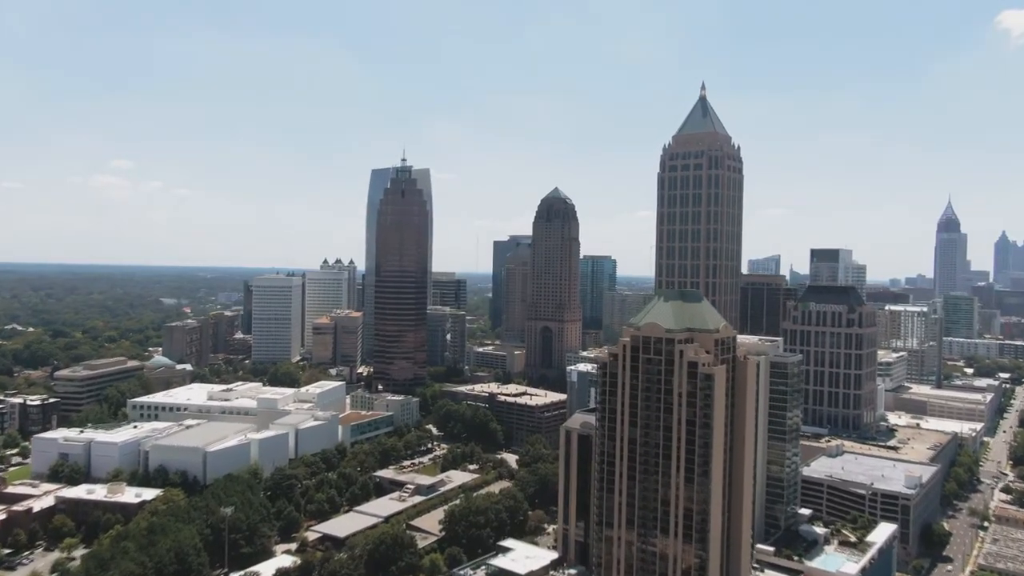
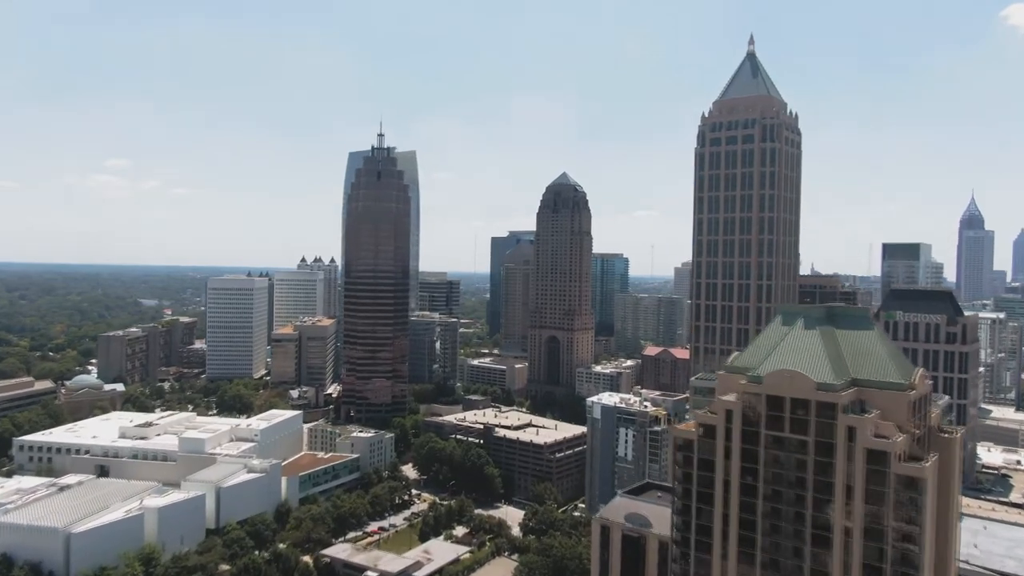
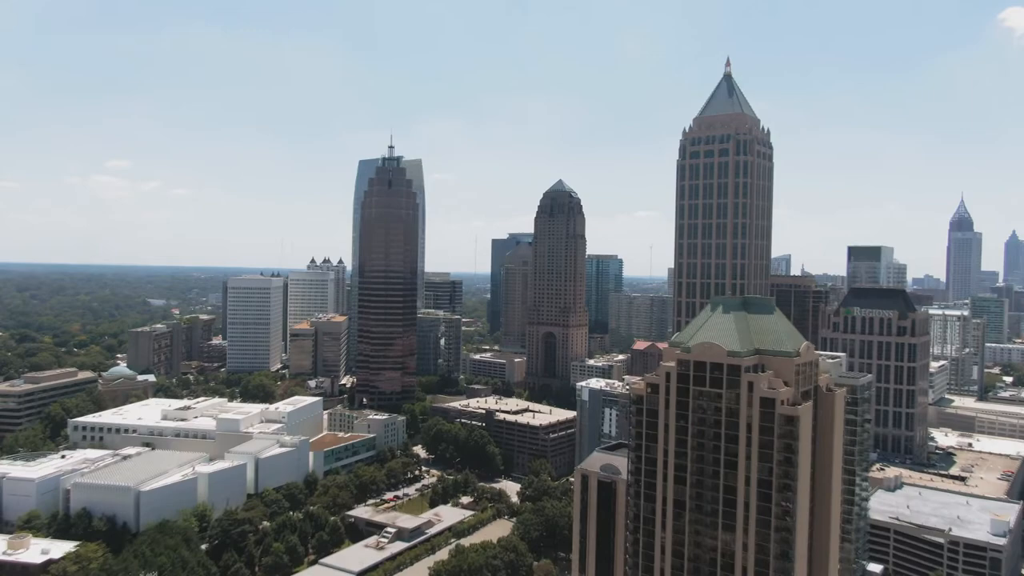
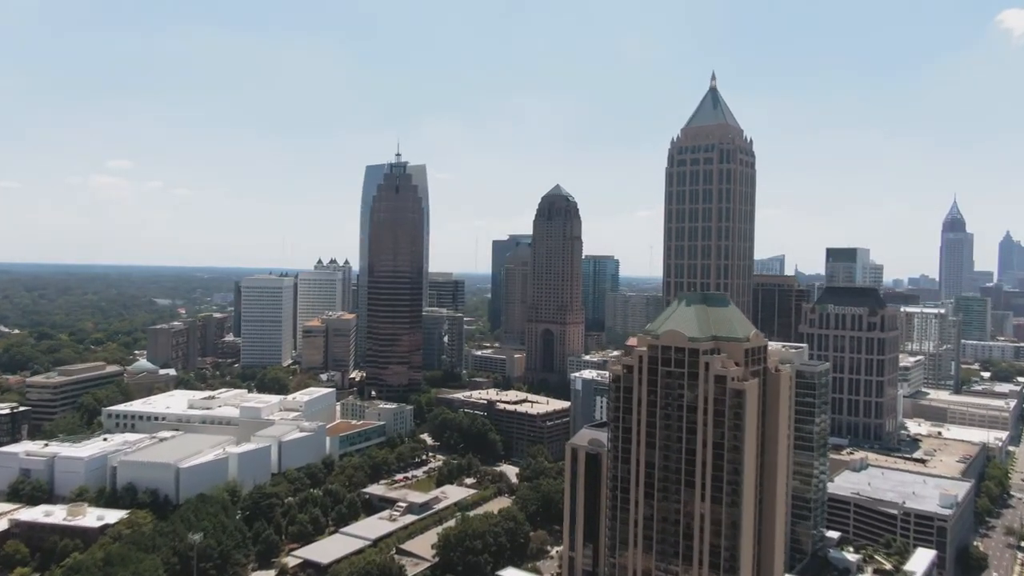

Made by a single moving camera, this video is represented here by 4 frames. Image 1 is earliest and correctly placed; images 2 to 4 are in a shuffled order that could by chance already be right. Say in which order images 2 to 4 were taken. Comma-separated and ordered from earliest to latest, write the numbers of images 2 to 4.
4, 3, 2
